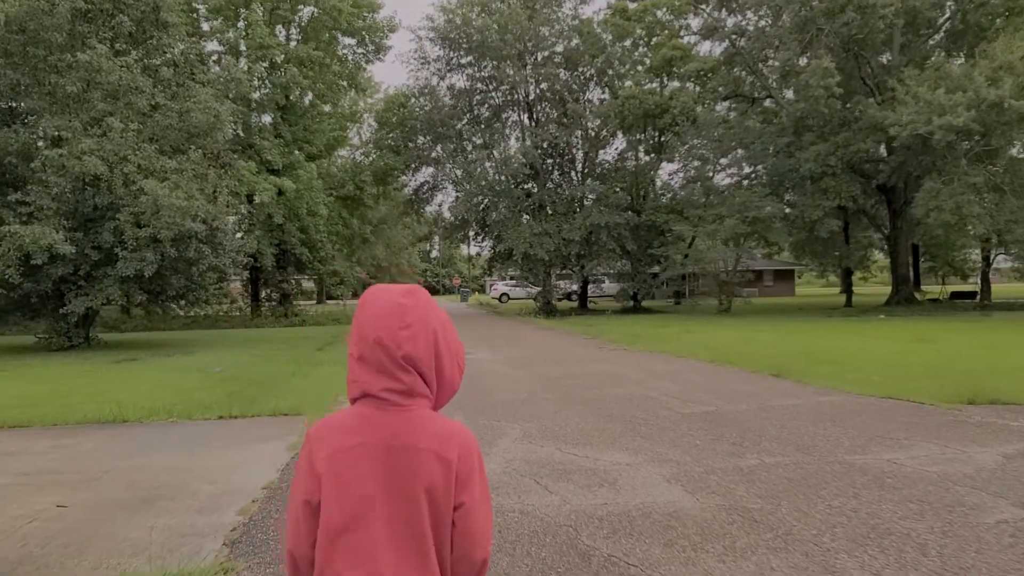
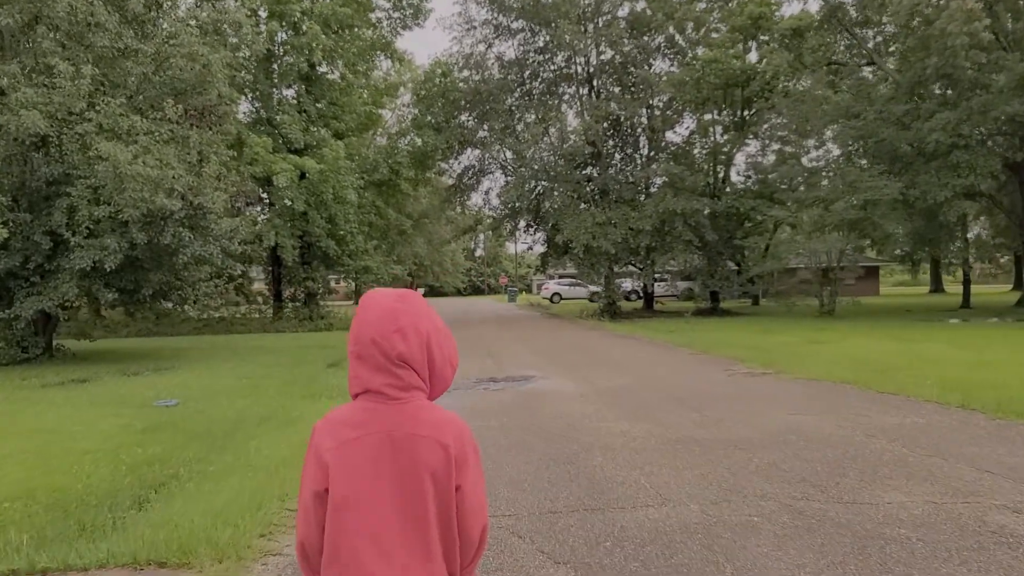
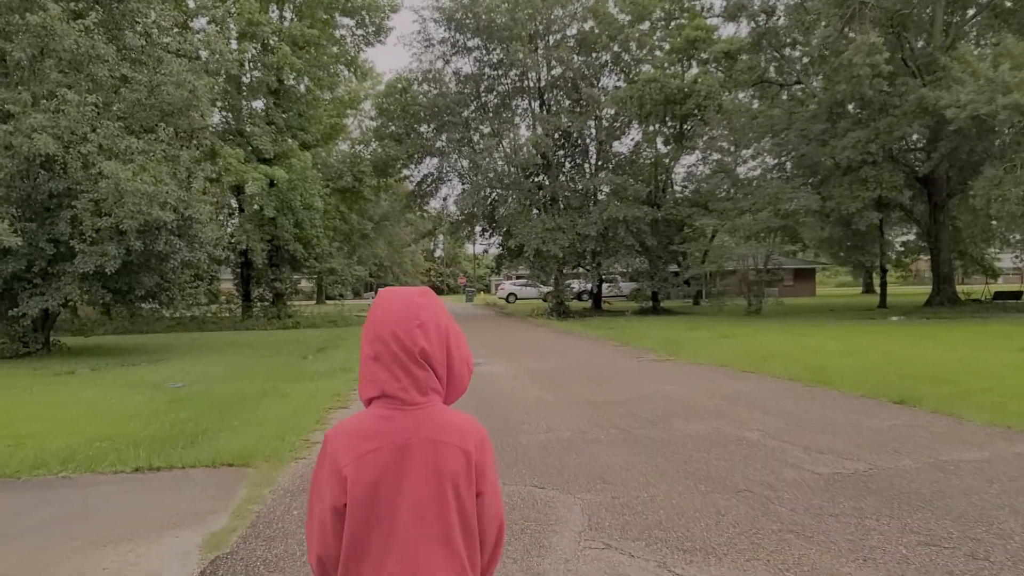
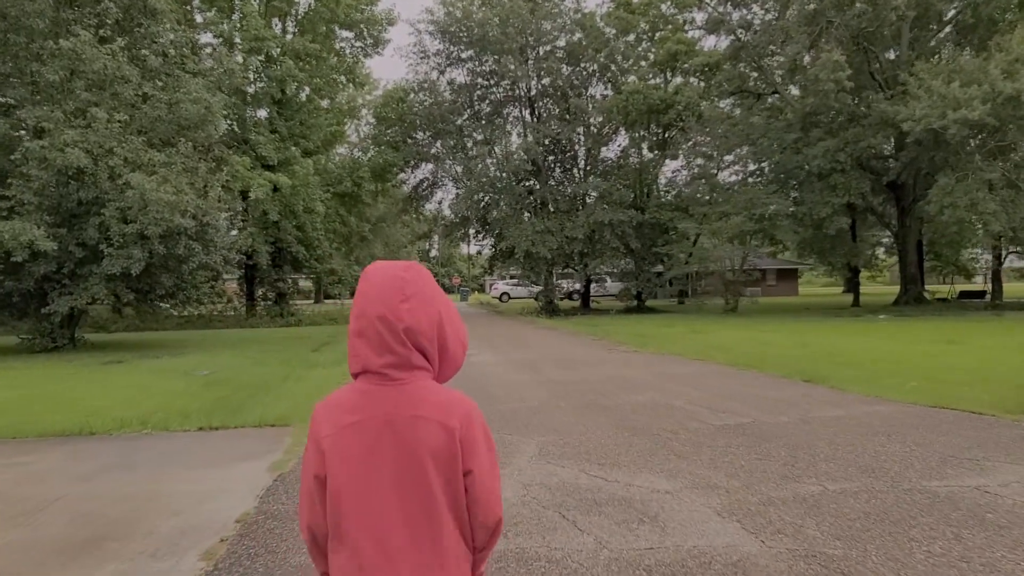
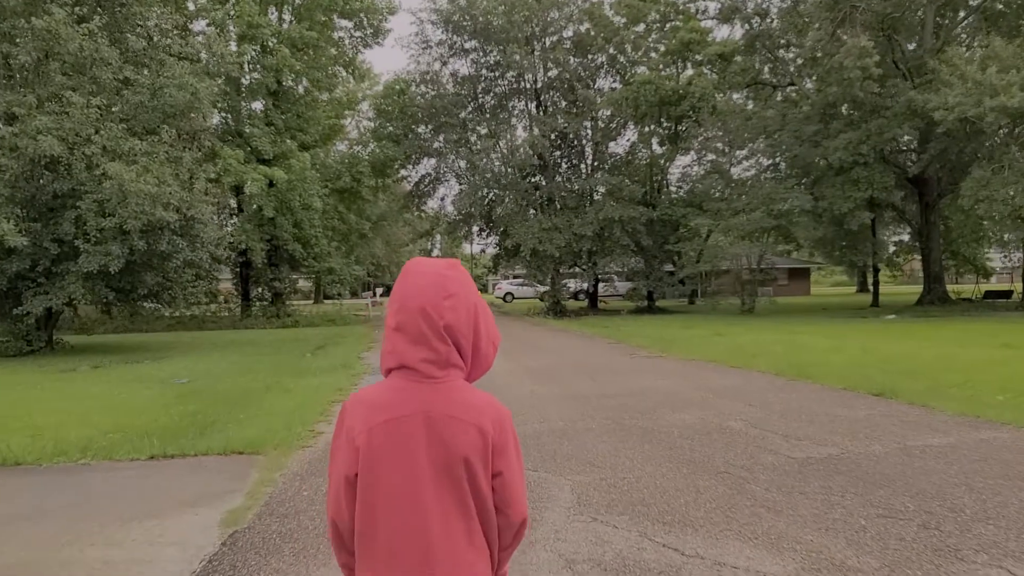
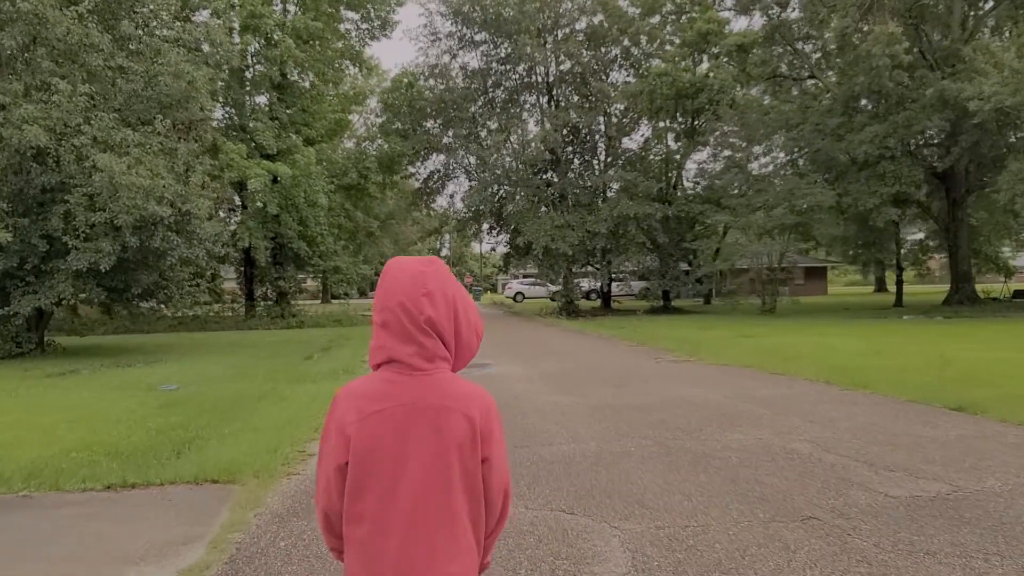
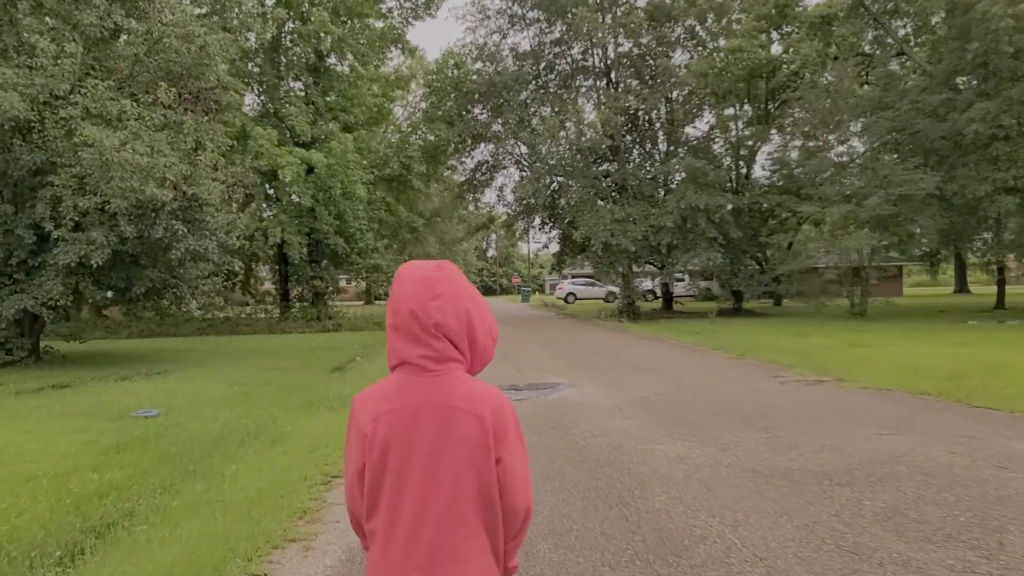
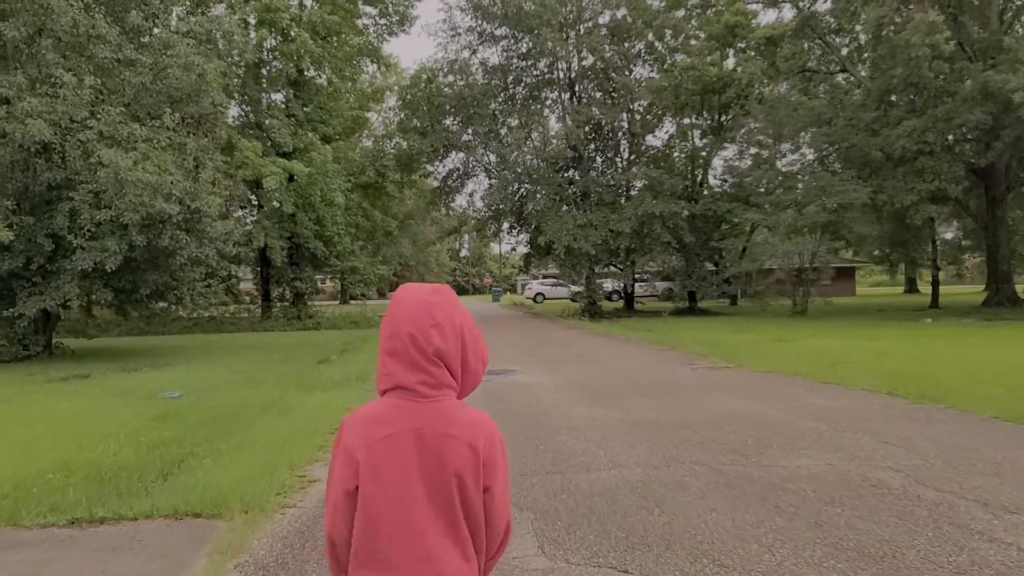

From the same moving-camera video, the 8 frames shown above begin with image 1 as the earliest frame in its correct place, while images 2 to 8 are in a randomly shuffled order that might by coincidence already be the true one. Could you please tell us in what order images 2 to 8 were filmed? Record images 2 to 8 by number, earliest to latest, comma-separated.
4, 5, 3, 6, 8, 2, 7
